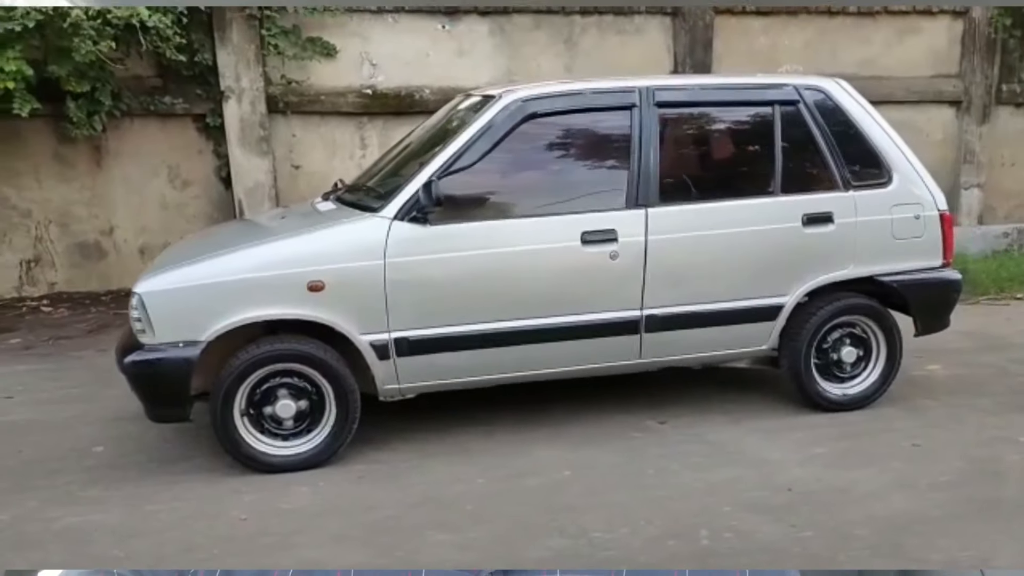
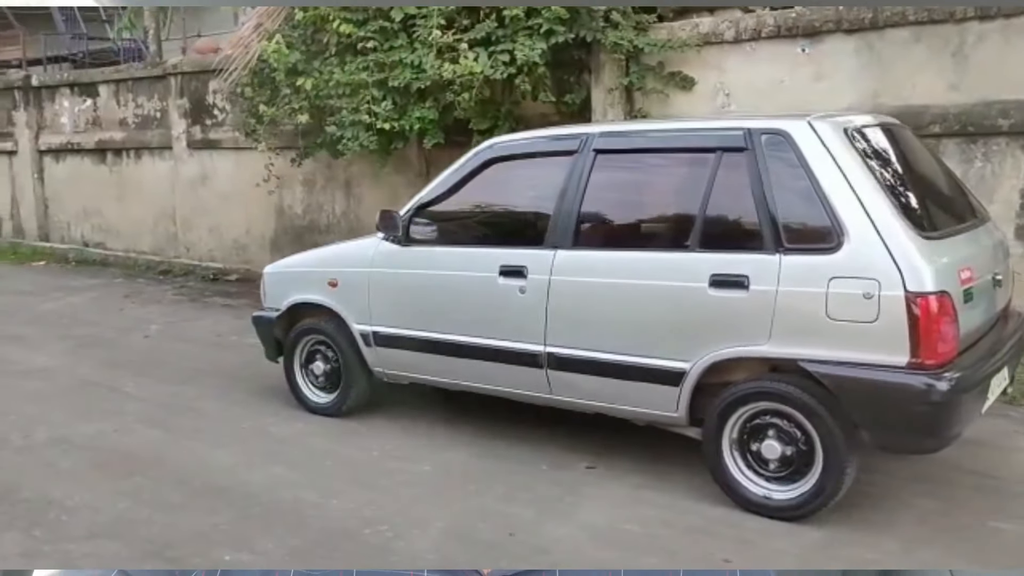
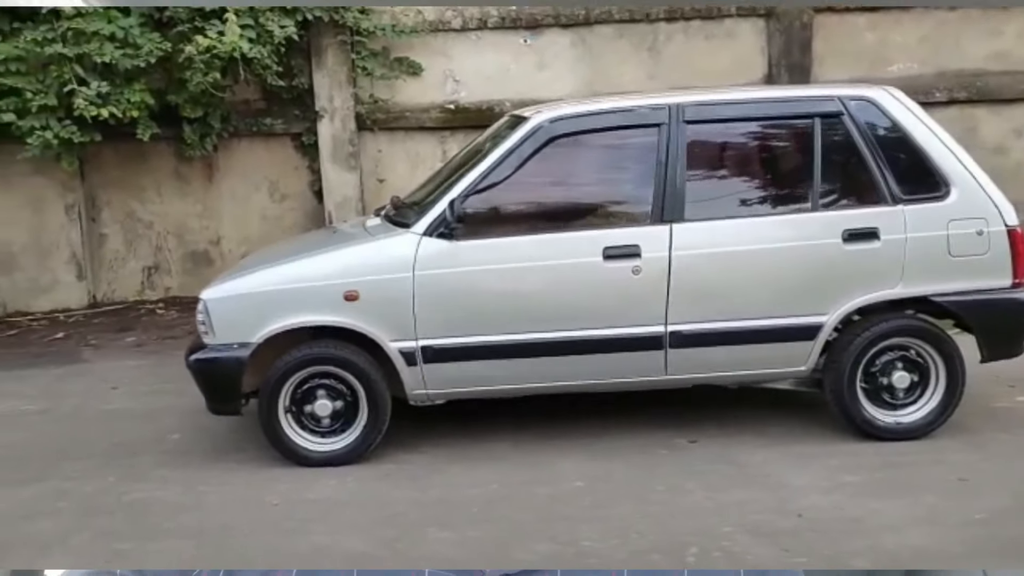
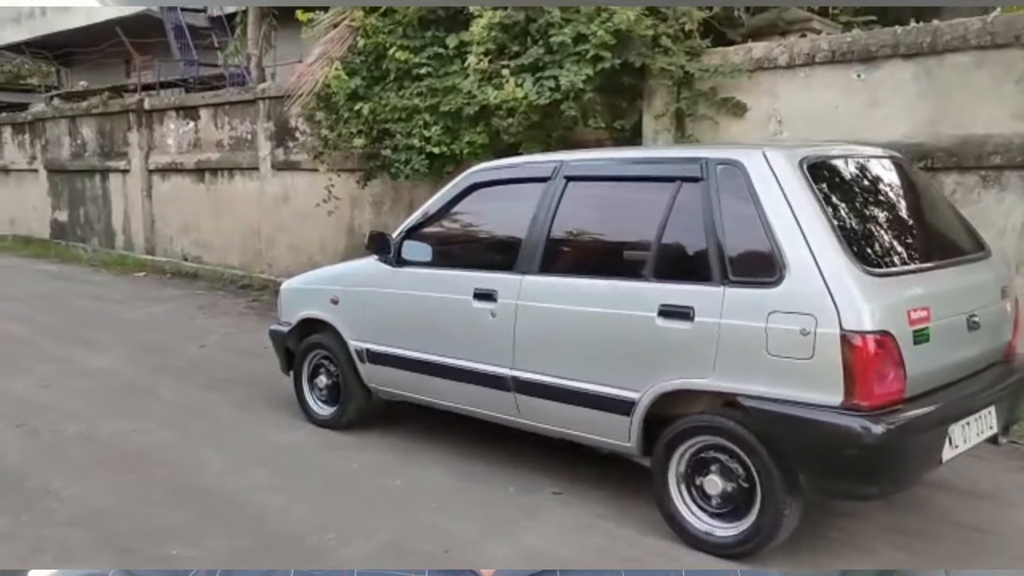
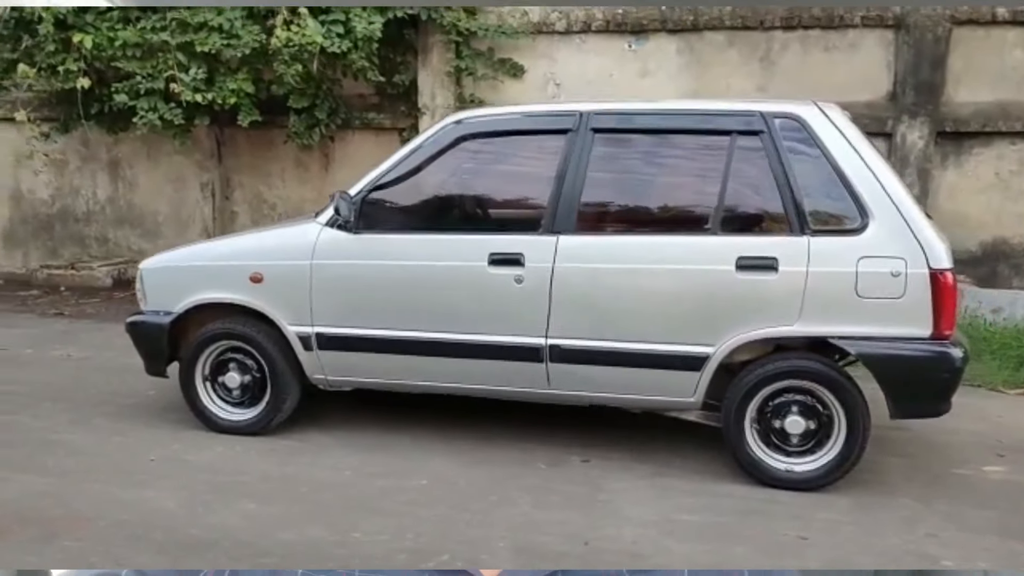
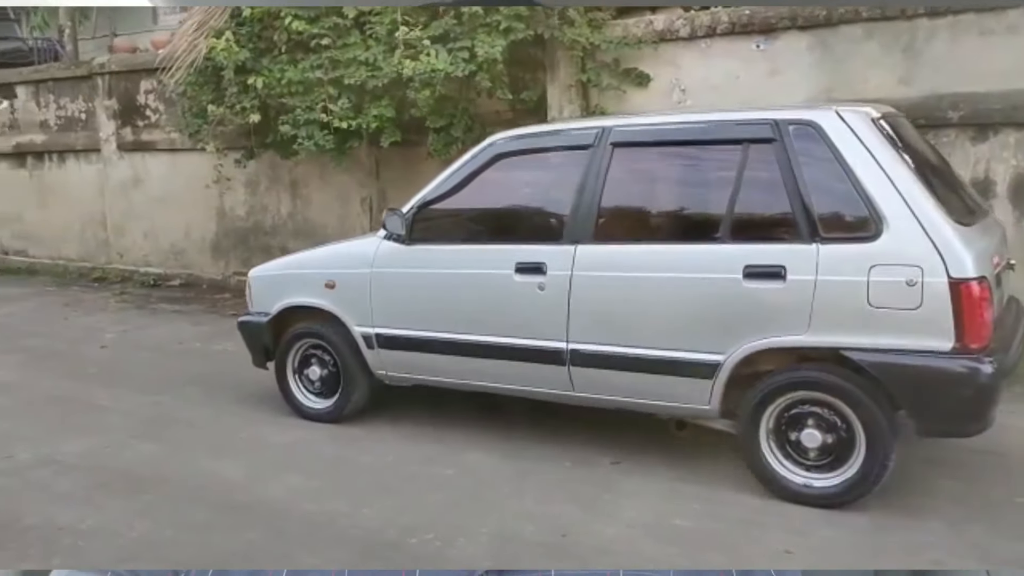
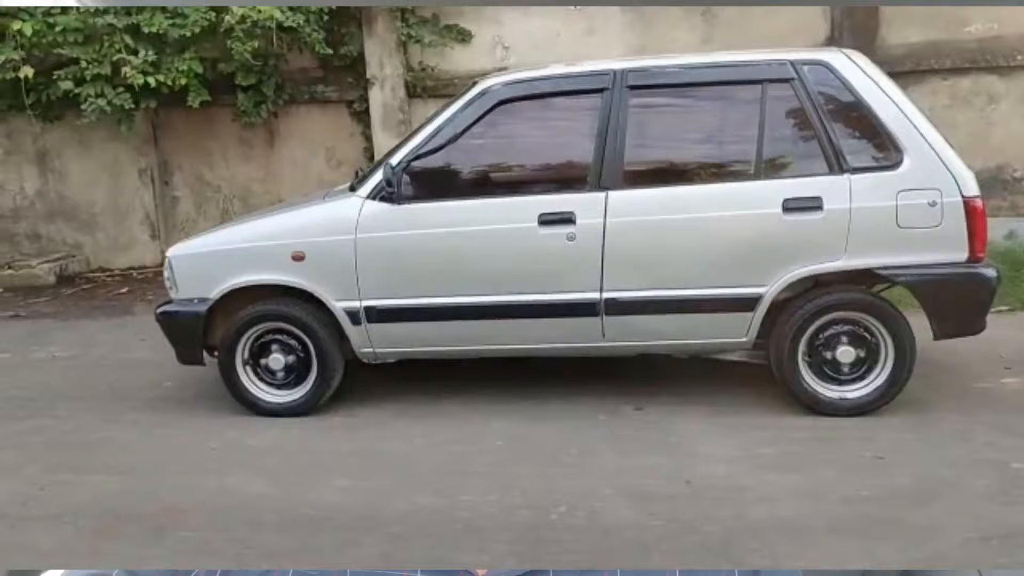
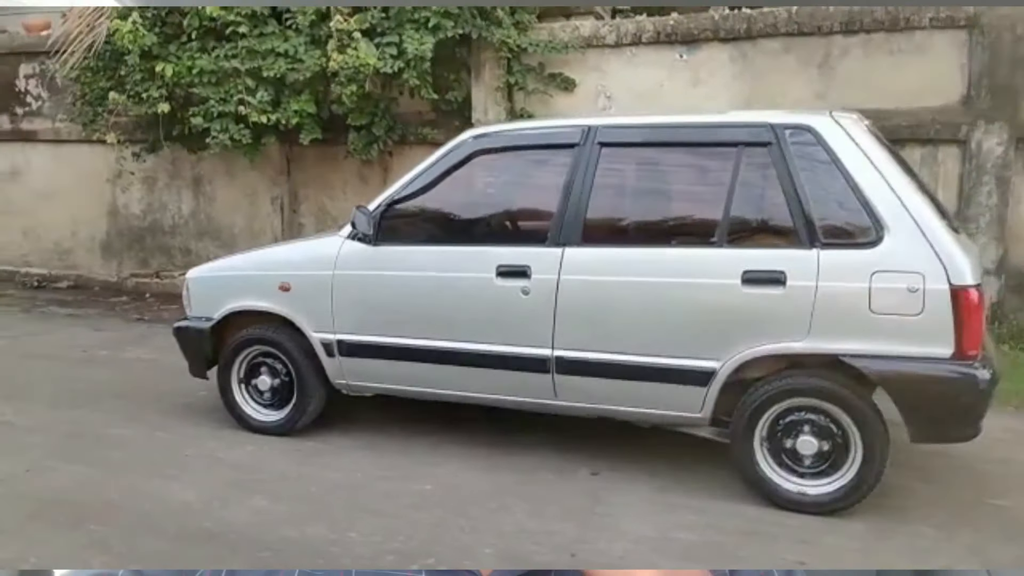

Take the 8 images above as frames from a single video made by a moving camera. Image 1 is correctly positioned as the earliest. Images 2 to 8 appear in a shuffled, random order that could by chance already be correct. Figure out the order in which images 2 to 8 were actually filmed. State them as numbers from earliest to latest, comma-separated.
3, 7, 5, 8, 6, 2, 4
